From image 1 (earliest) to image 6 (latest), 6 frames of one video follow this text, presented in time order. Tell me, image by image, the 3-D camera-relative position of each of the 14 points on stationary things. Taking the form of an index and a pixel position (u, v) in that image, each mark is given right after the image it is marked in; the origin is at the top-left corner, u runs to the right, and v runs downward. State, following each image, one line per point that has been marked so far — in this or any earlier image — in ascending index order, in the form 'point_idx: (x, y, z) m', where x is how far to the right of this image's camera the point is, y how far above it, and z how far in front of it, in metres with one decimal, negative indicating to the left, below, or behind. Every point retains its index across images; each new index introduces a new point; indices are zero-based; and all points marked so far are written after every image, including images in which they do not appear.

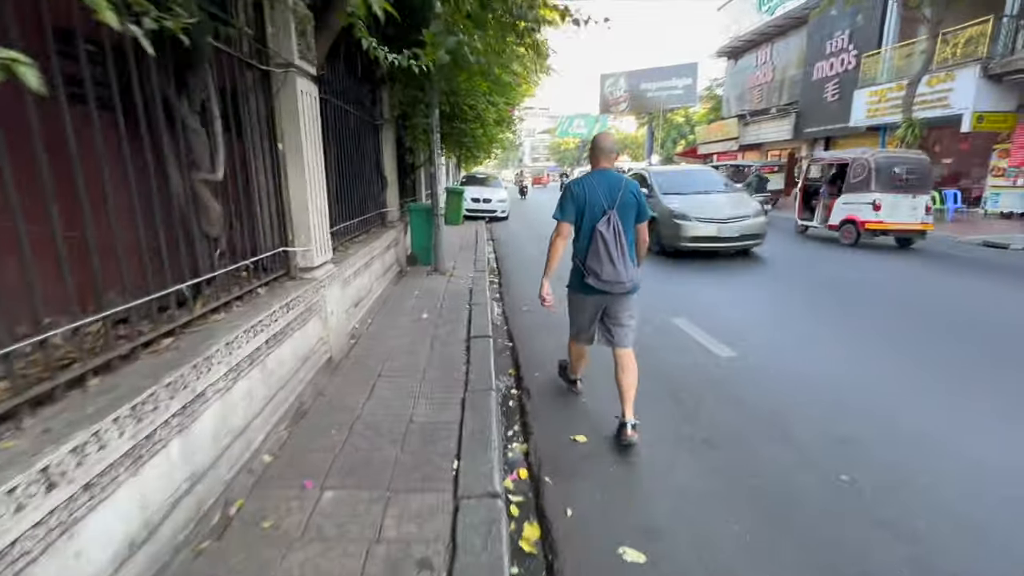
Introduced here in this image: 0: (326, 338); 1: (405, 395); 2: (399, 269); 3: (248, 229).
0: (-1.2, -0.3, +4.5) m
1: (-0.6, -0.6, +4.0) m
2: (-1.4, +0.2, +8.8) m
3: (-1.4, +0.3, +3.7) m
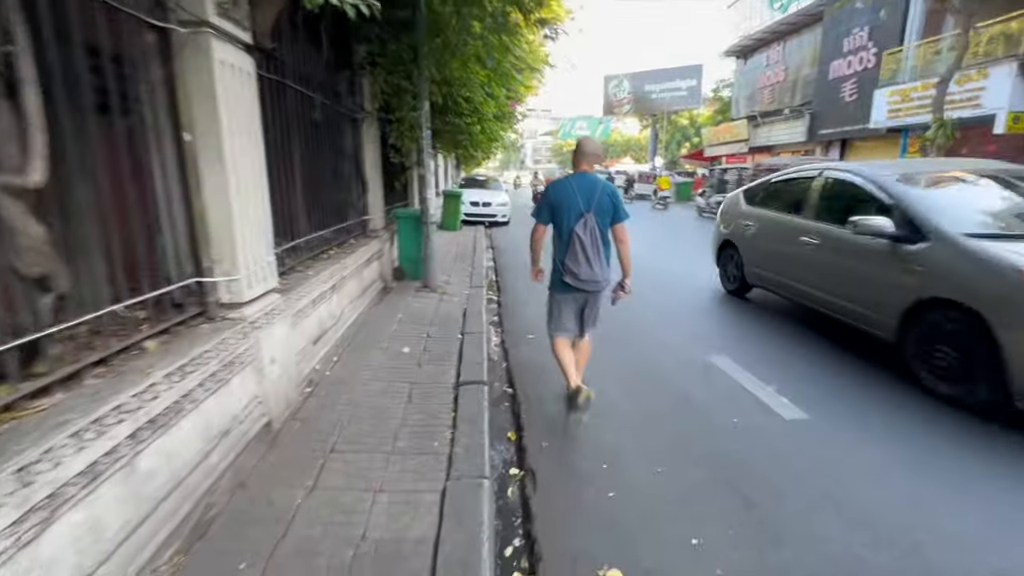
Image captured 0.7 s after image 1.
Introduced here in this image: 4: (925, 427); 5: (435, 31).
0: (-1.2, -0.5, +3.3) m
1: (-0.6, -0.8, +2.9) m
2: (-1.4, 0.0, +7.7) m
3: (-1.4, +0.1, +2.6) m
4: (+2.2, -0.7, +3.8) m
5: (-0.7, +2.4, +6.6) m
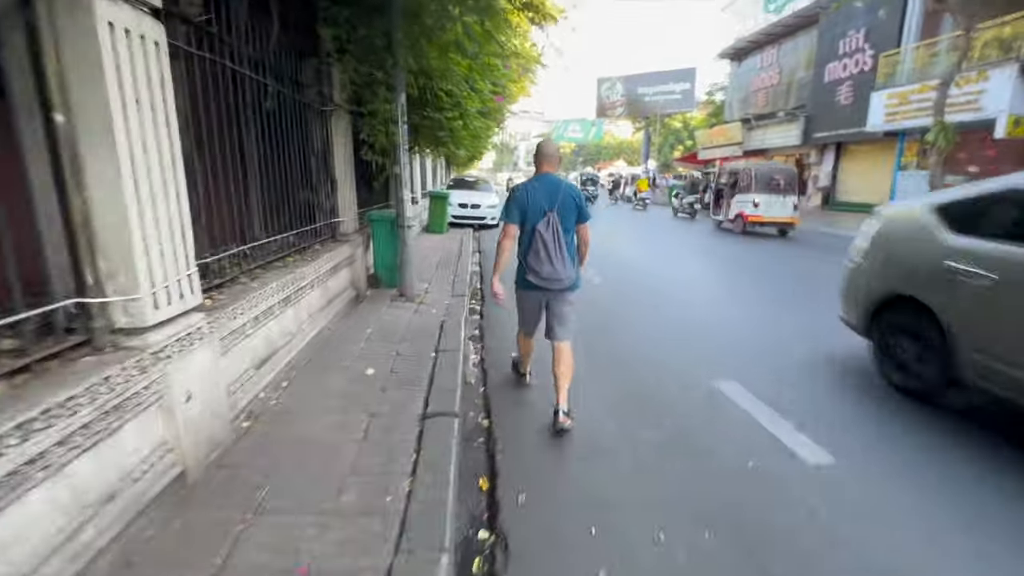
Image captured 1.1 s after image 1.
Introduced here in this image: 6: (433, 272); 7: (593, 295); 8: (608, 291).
0: (-1.3, -0.6, +2.7) m
1: (-0.7, -0.9, +2.3) m
2: (-1.6, -0.1, +7.1) m
3: (-1.5, 0.0, +2.0) m
4: (+2.1, -0.8, +3.2) m
5: (-0.9, +2.3, +5.9) m
6: (-1.1, +0.2, +9.3) m
7: (+1.0, -0.1, +8.6) m
8: (+1.2, 0.0, +9.0) m
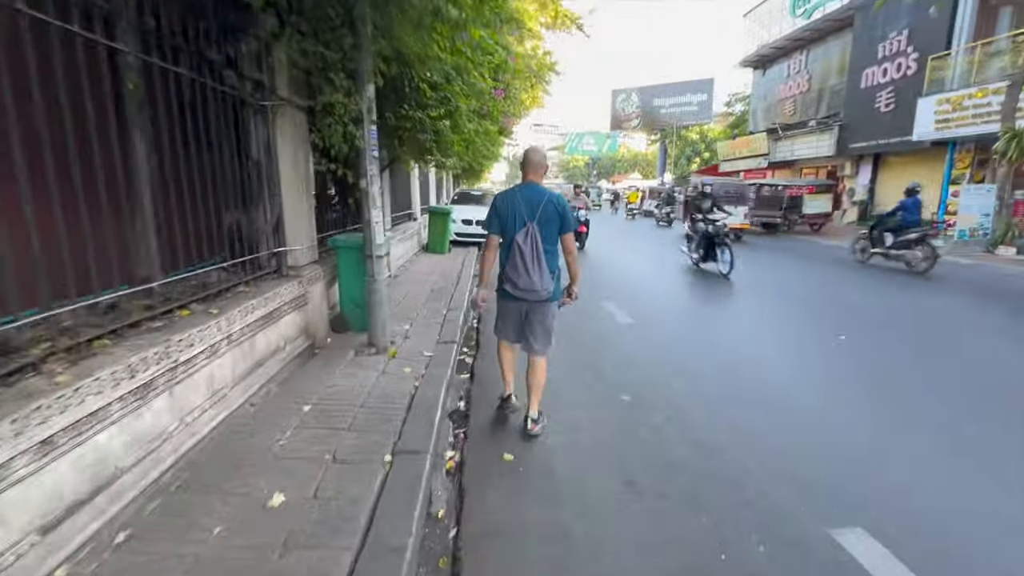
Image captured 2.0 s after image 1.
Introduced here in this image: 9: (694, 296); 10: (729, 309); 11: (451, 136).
0: (-1.4, -0.9, +1.1) m
1: (-0.8, -1.2, +0.6) m
2: (-1.6, -0.4, +5.4) m
3: (-1.6, -0.2, +0.4) m
4: (+2.0, -1.2, +1.5) m
5: (-0.9, +1.9, +4.4) m
6: (-1.0, -0.2, +7.7) m
7: (+1.0, -0.5, +6.9) m
8: (+1.2, -0.4, +7.4) m
9: (+2.5, -0.1, +9.8) m
10: (+2.7, -0.3, +8.9) m
11: (-0.6, +1.5, +6.8) m
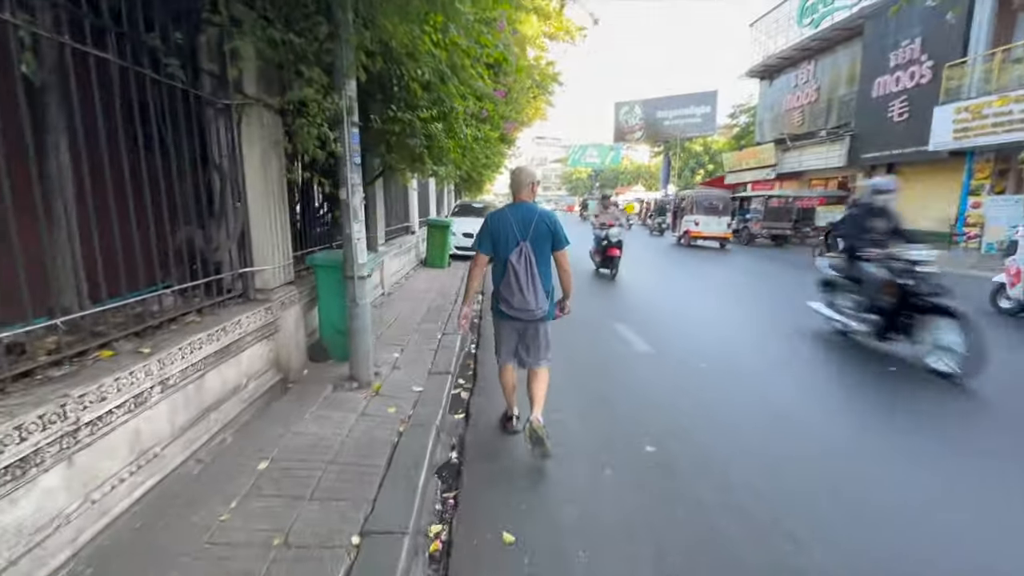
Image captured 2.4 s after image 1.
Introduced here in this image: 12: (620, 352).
0: (-1.4, -1.0, +0.4) m
1: (-0.8, -1.3, -0.1) m
2: (-1.5, -0.6, +4.7) m
3: (-1.6, -0.3, -0.4) m
4: (+2.0, -1.3, +0.7) m
5: (-0.9, +1.8, +3.7) m
6: (-1.0, -0.4, +7.0) m
7: (+1.0, -0.7, +6.2) m
8: (+1.3, -0.7, +6.6) m
9: (+2.6, -0.4, +9.1) m
10: (+2.8, -0.5, +8.1) m
11: (-0.6, +1.3, +6.2) m
12: (+1.1, -0.6, +6.8) m
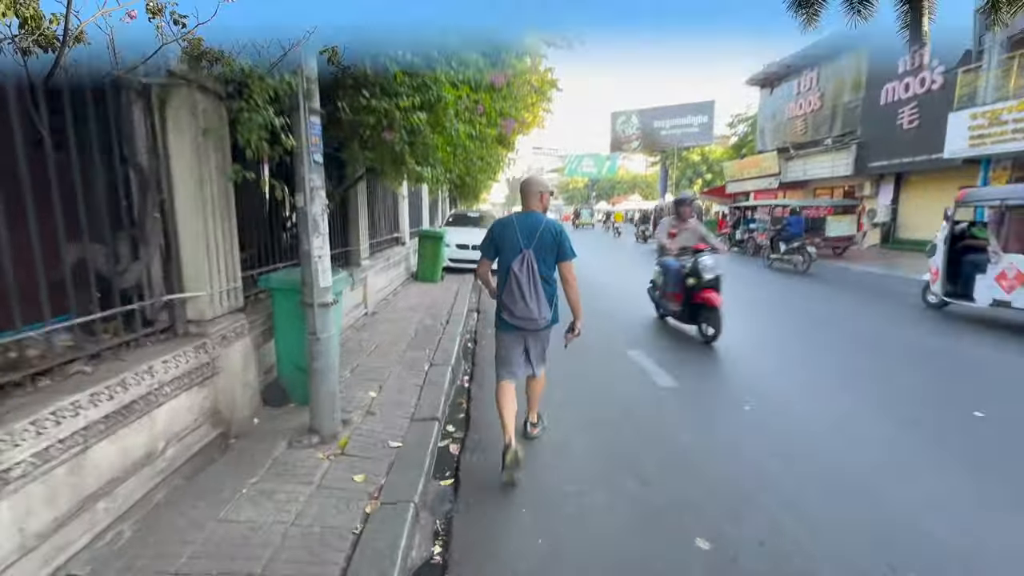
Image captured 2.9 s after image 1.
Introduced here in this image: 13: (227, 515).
0: (-1.3, -1.1, -0.6) m
1: (-0.8, -1.4, -1.1) m
2: (-1.5, -0.8, +3.7) m
3: (-1.6, -0.4, -1.3) m
4: (+2.0, -1.4, -0.3) m
5: (-0.8, +1.6, +2.7) m
6: (-1.0, -0.6, +6.0) m
7: (+1.0, -0.9, +5.2) m
8: (+1.3, -0.8, +5.7) m
9: (+2.6, -0.6, +8.2) m
10: (+2.8, -0.7, +7.2) m
11: (-0.6, +1.1, +5.2) m
12: (+1.0, -0.8, +5.9) m
13: (-1.2, -0.9, +2.9) m
